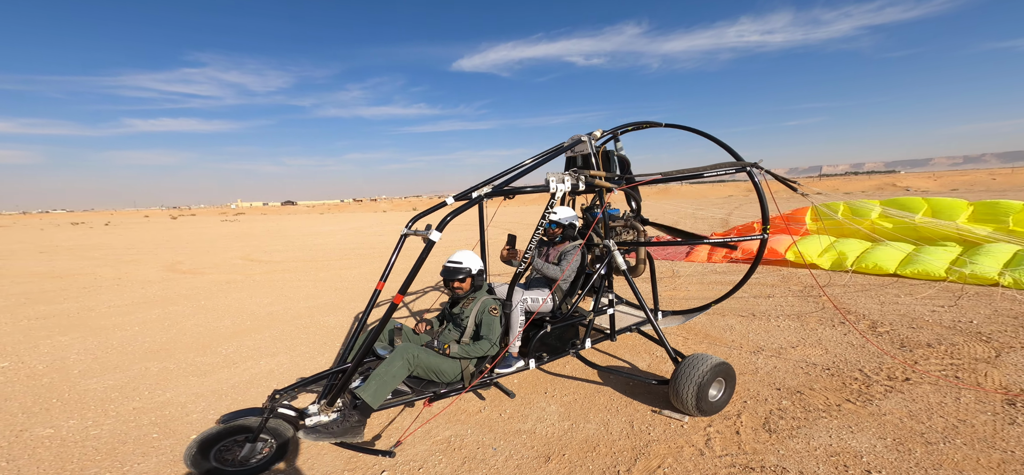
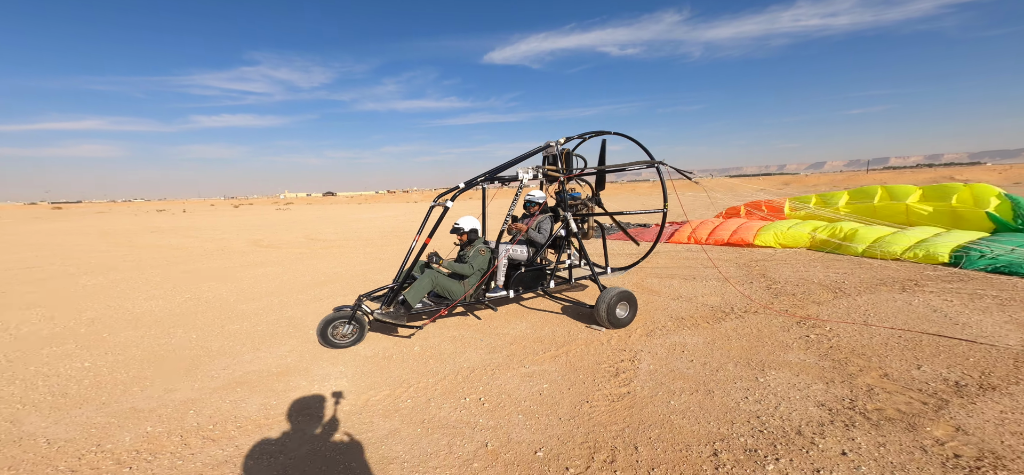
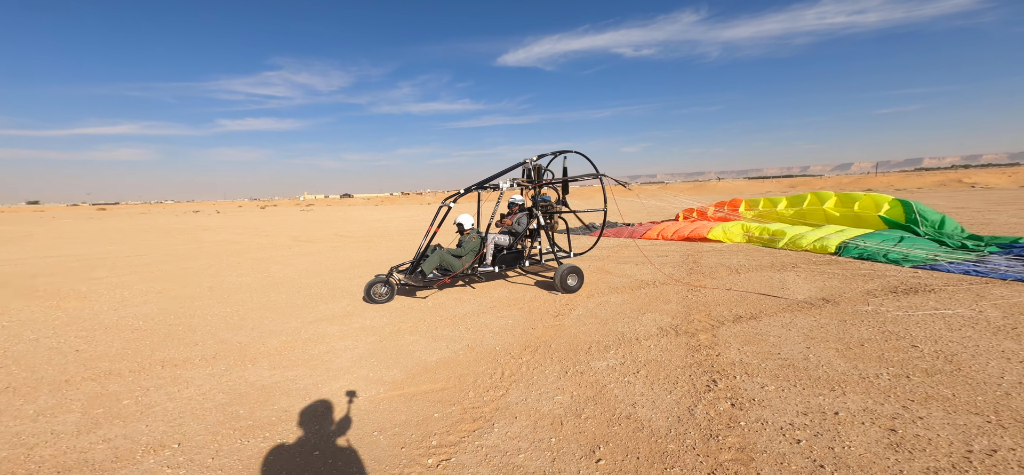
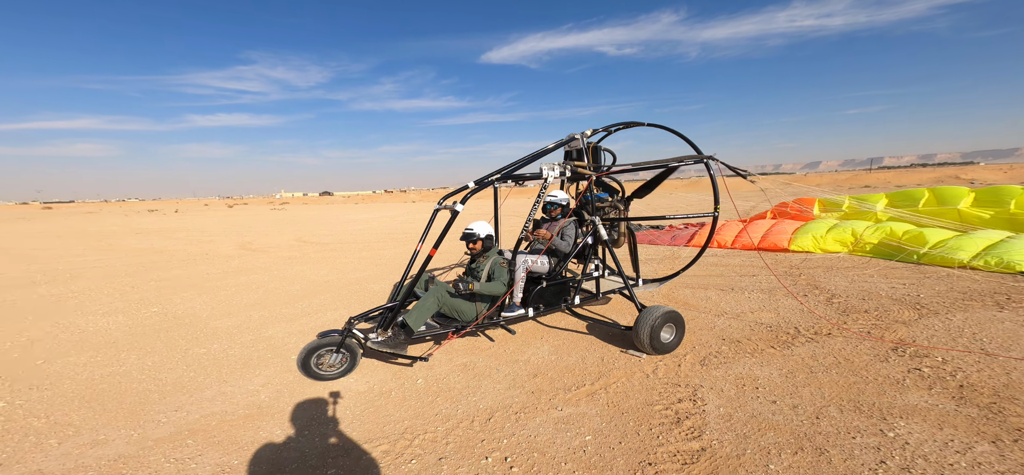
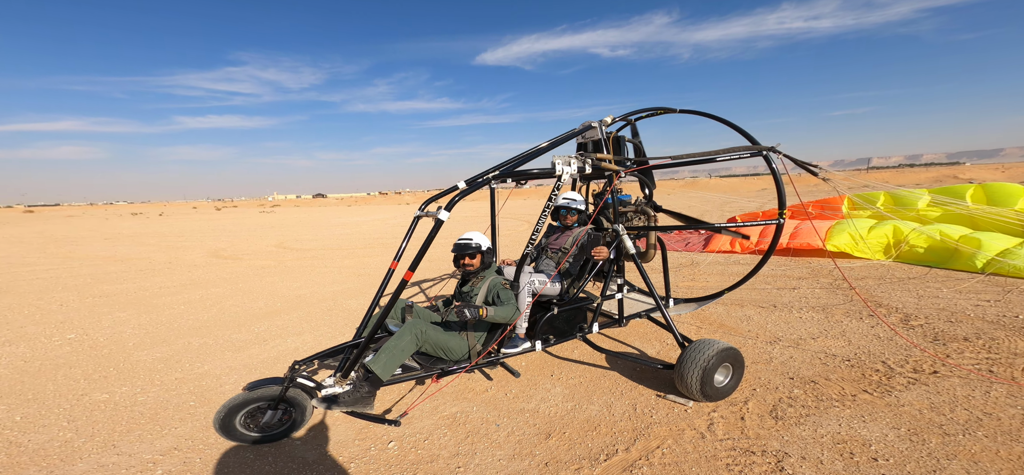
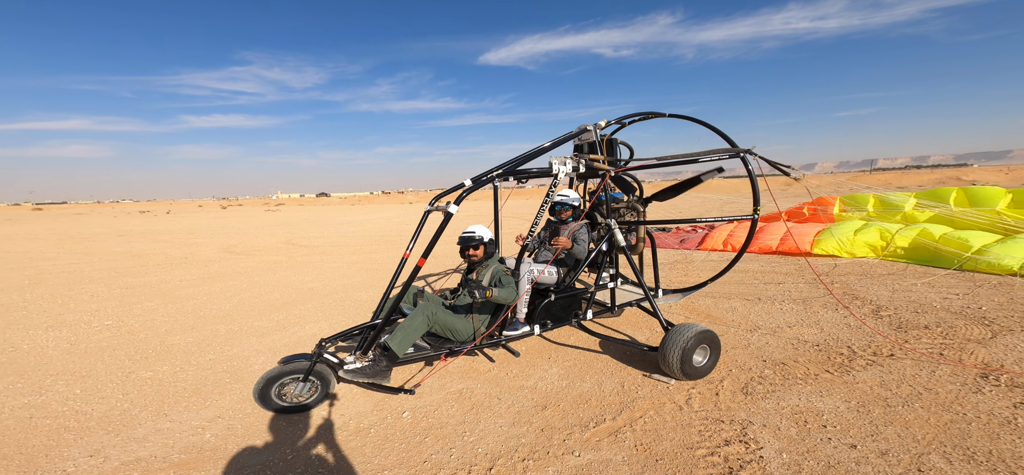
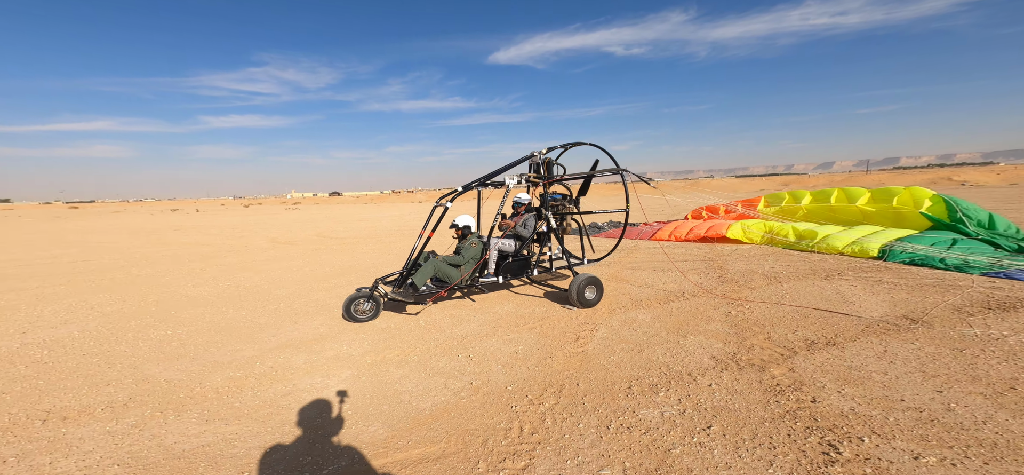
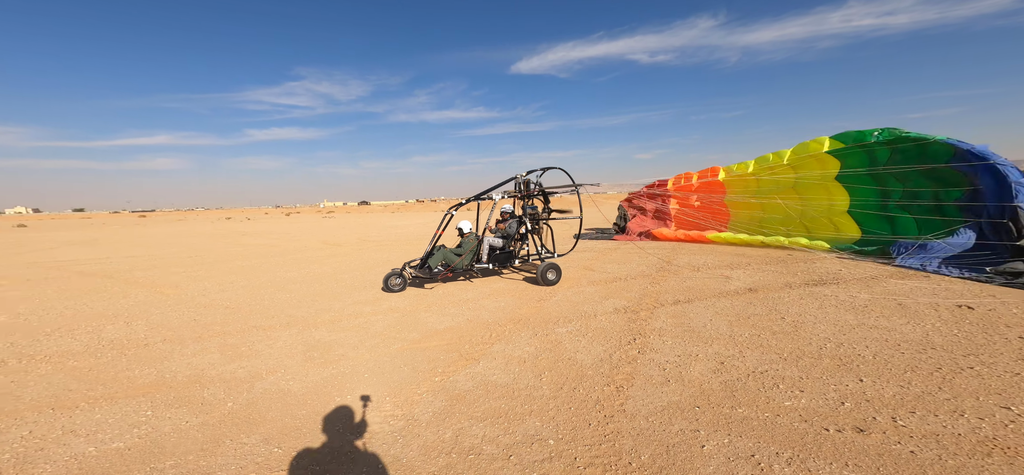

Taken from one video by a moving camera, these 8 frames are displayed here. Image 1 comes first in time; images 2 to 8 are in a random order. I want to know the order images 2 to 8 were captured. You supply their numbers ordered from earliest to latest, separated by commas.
5, 6, 4, 2, 7, 3, 8
